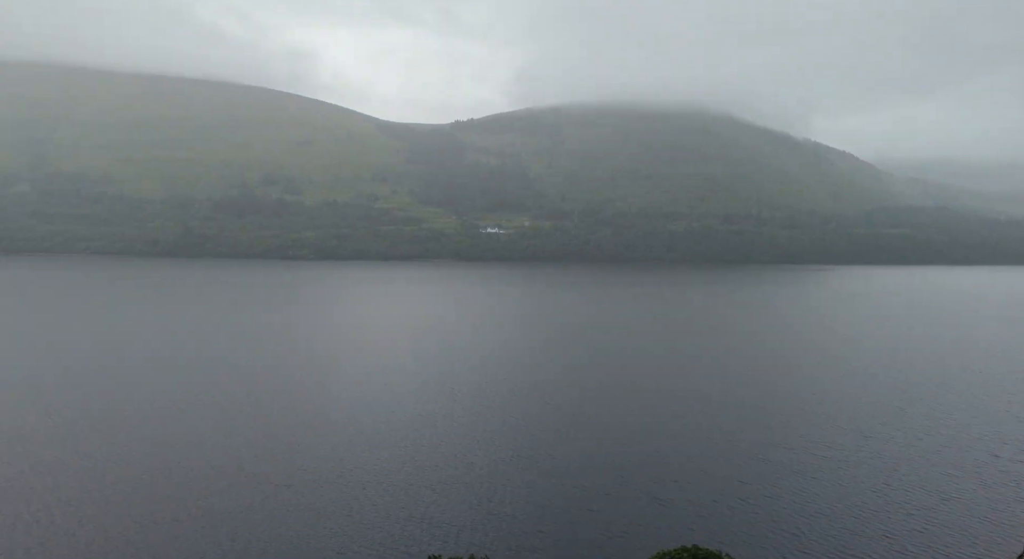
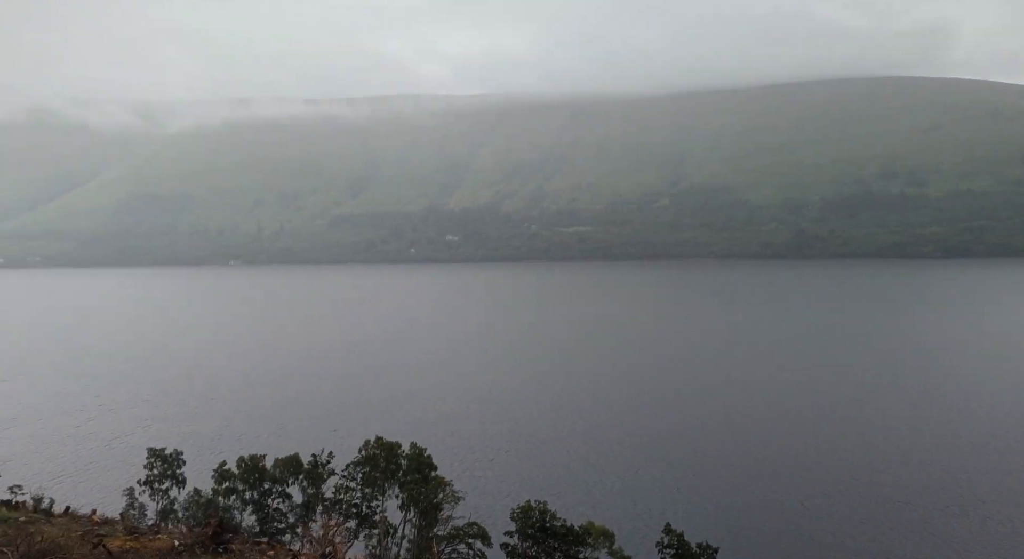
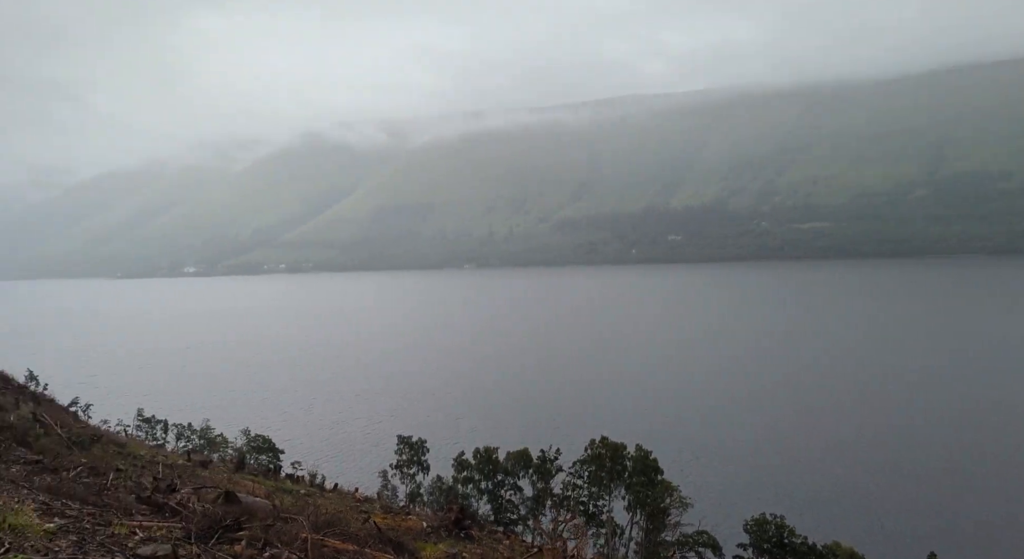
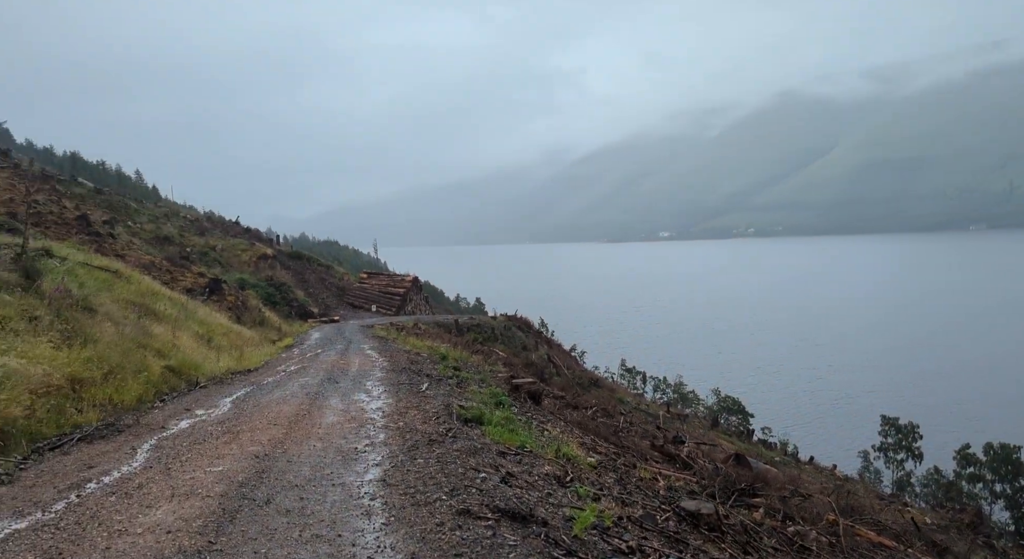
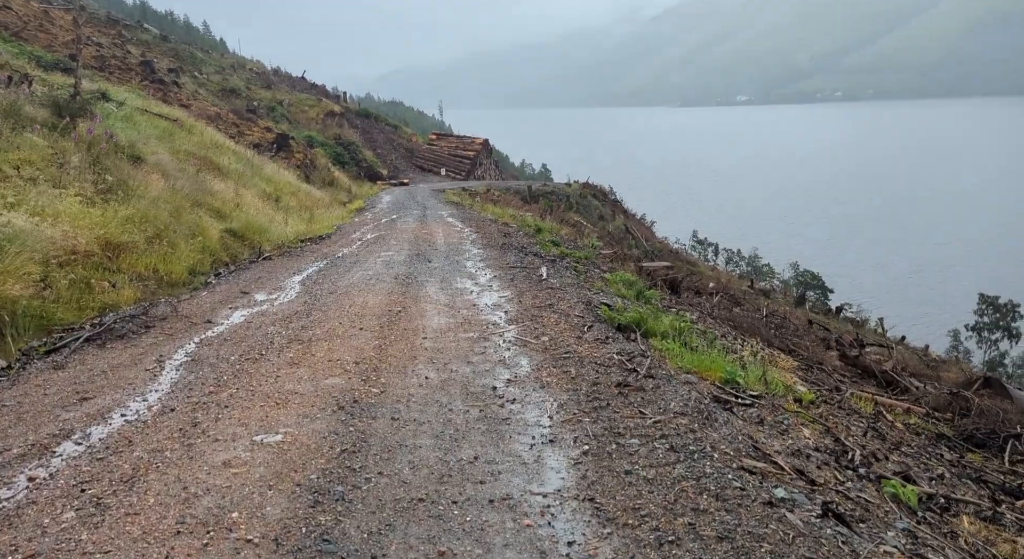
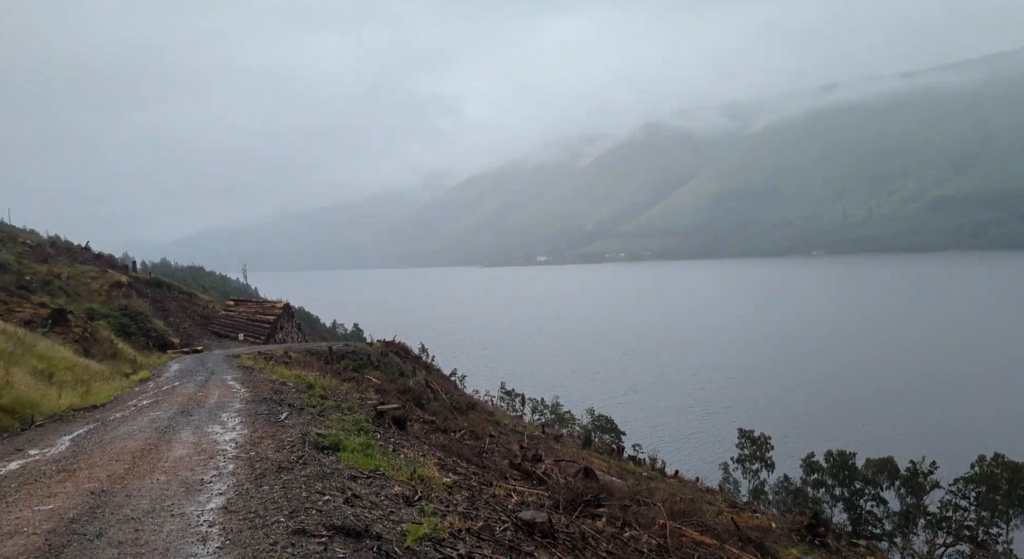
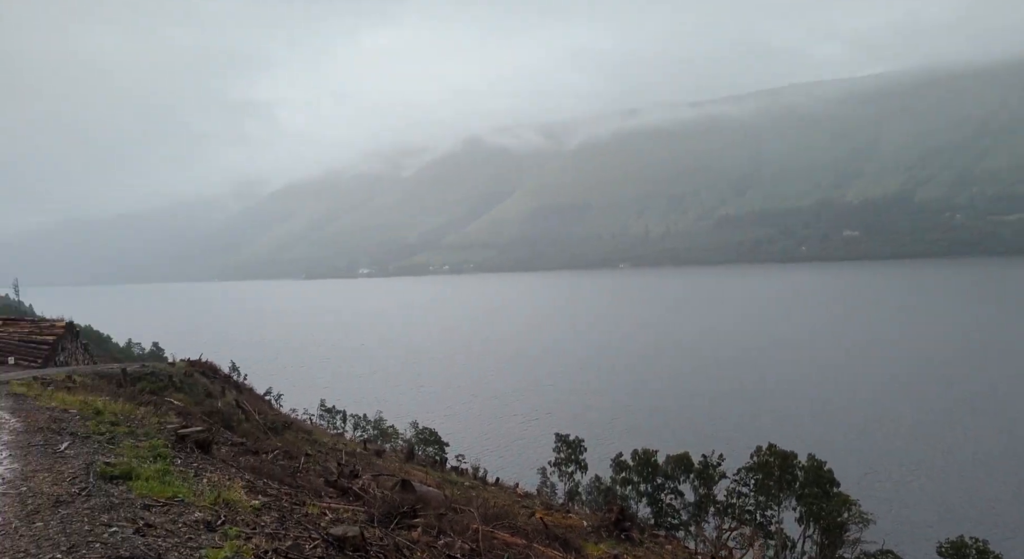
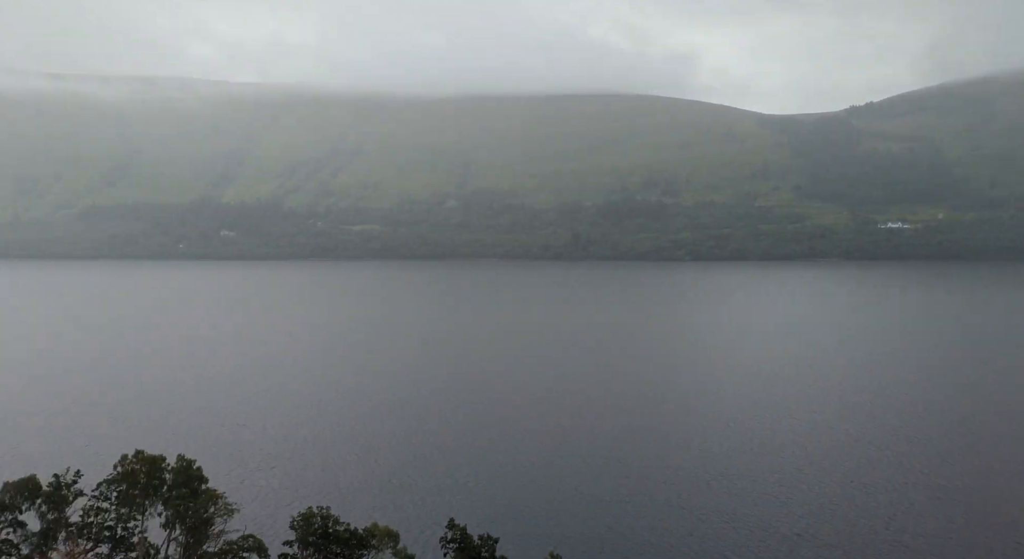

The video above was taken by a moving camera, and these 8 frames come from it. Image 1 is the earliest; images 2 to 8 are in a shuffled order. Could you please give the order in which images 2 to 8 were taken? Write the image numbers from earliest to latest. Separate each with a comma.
8, 2, 3, 7, 6, 4, 5
